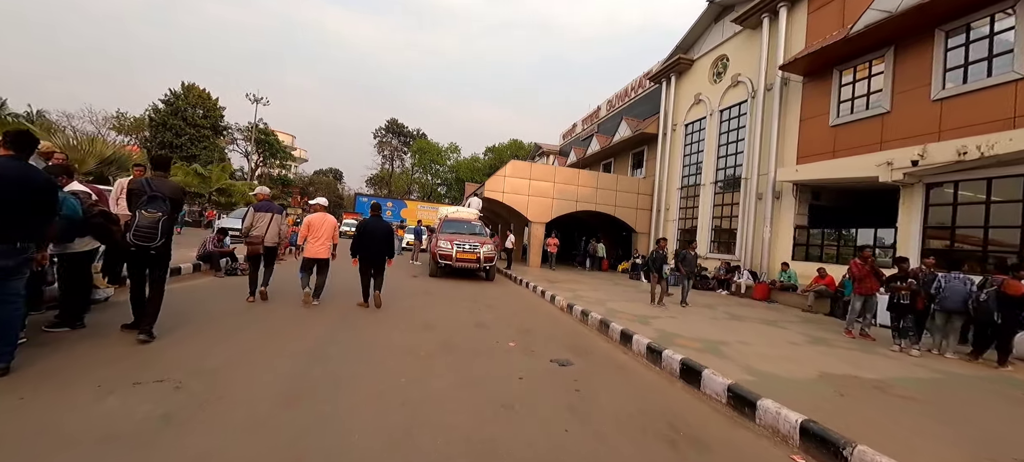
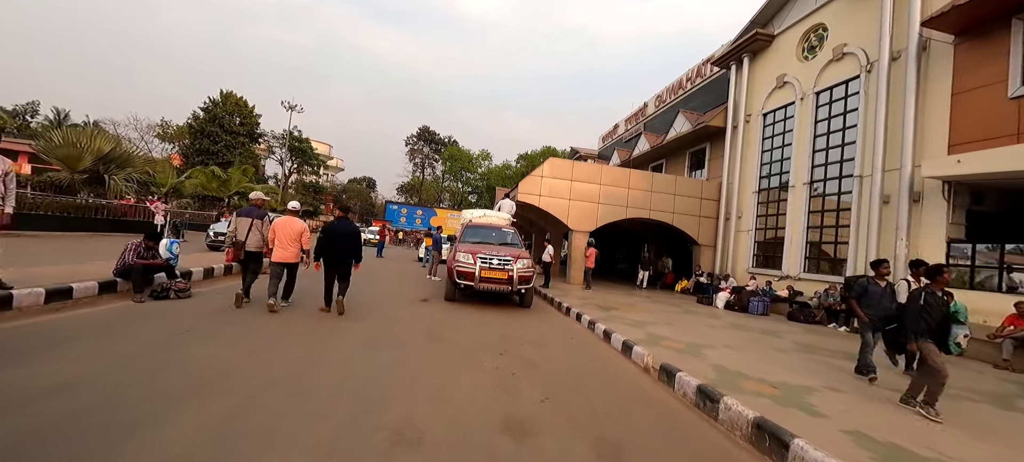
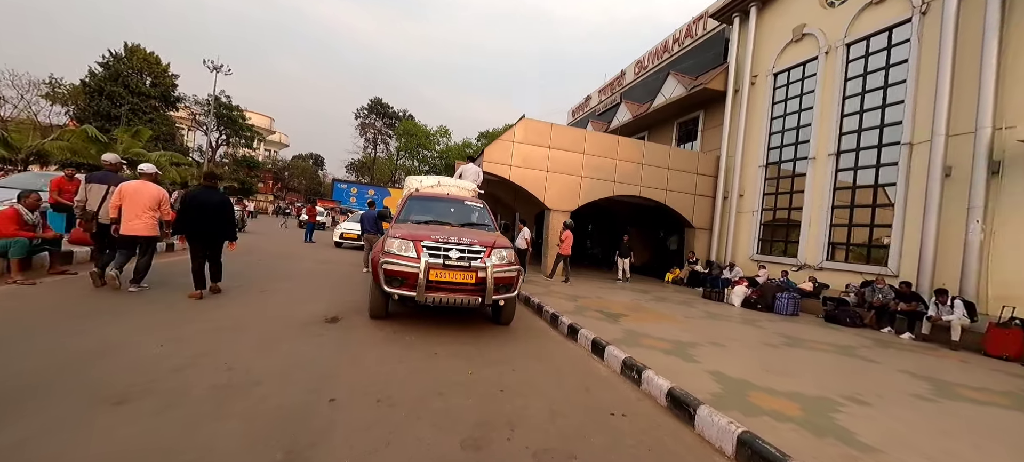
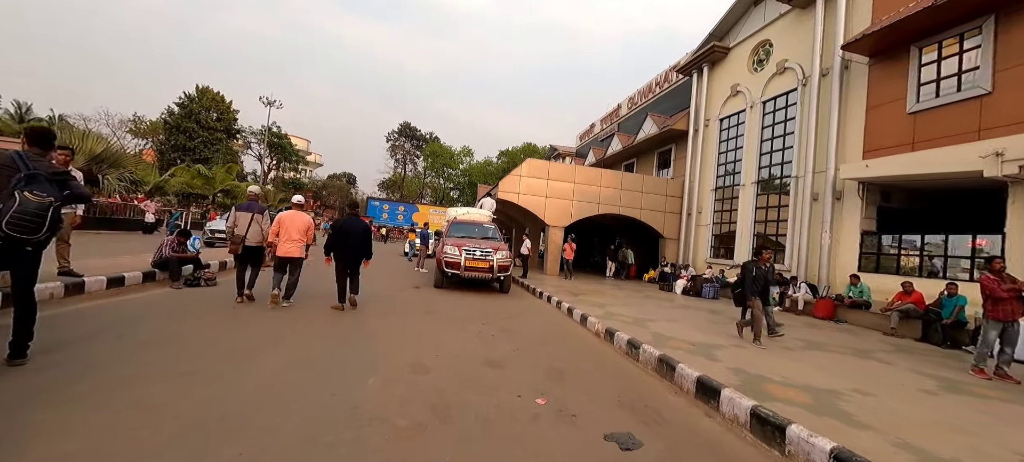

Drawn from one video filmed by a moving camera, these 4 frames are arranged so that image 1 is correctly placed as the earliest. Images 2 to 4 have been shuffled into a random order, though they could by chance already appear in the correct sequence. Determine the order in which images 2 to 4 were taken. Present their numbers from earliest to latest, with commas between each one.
4, 2, 3
